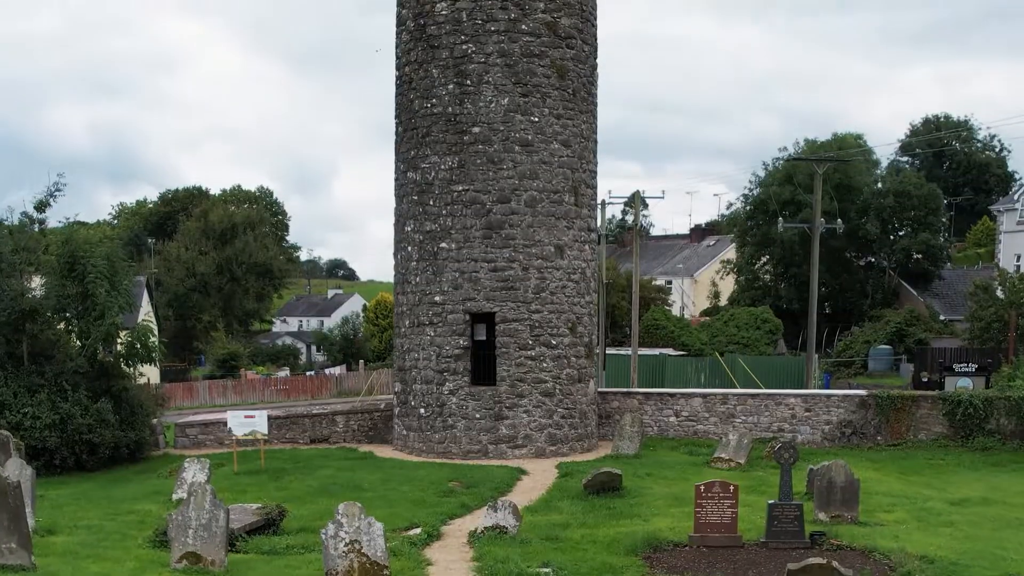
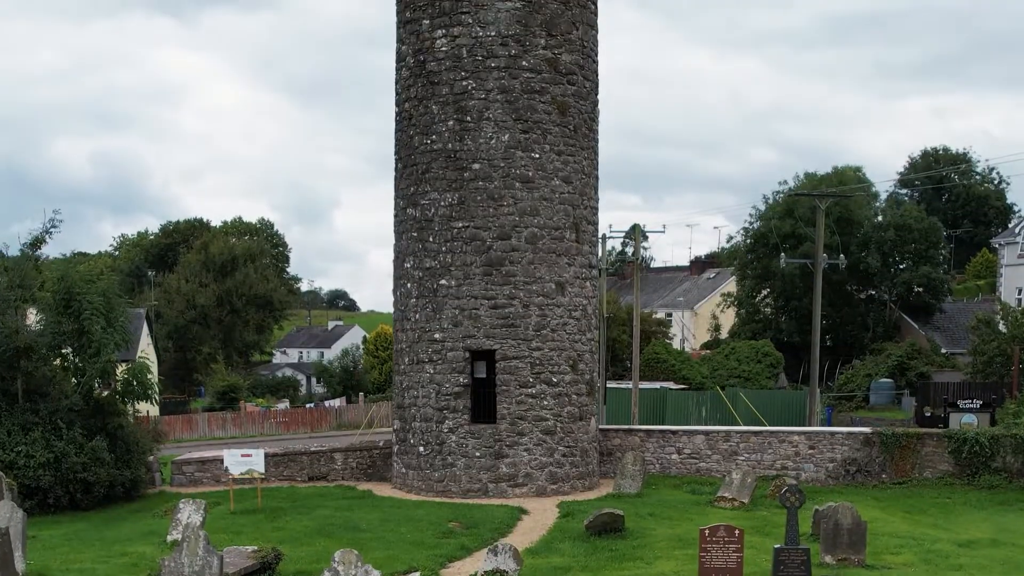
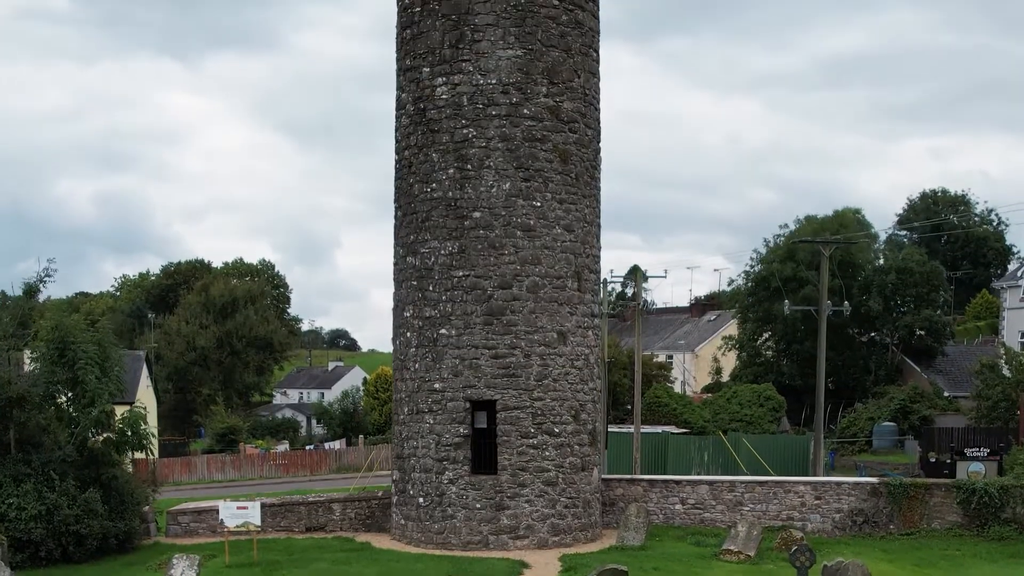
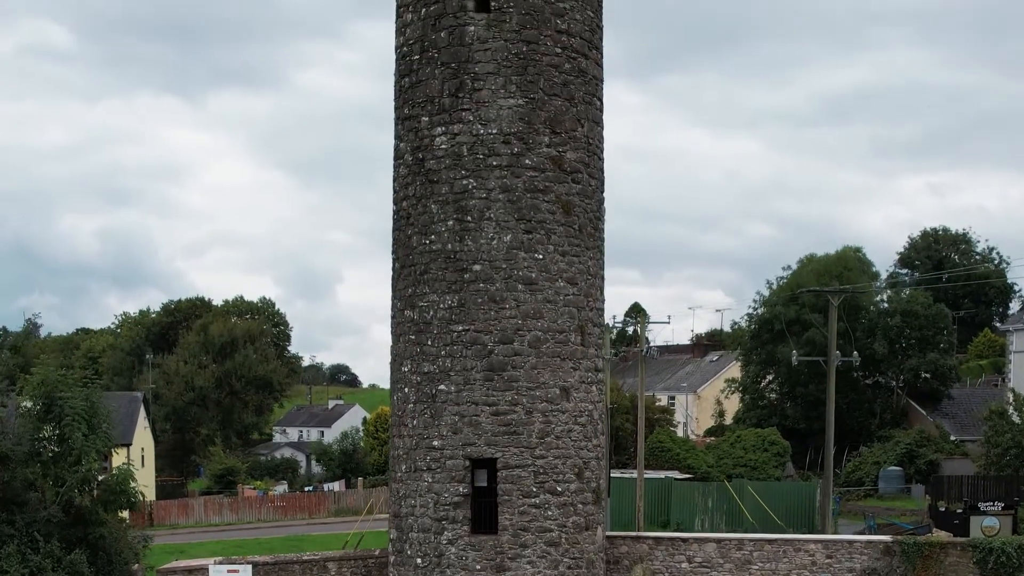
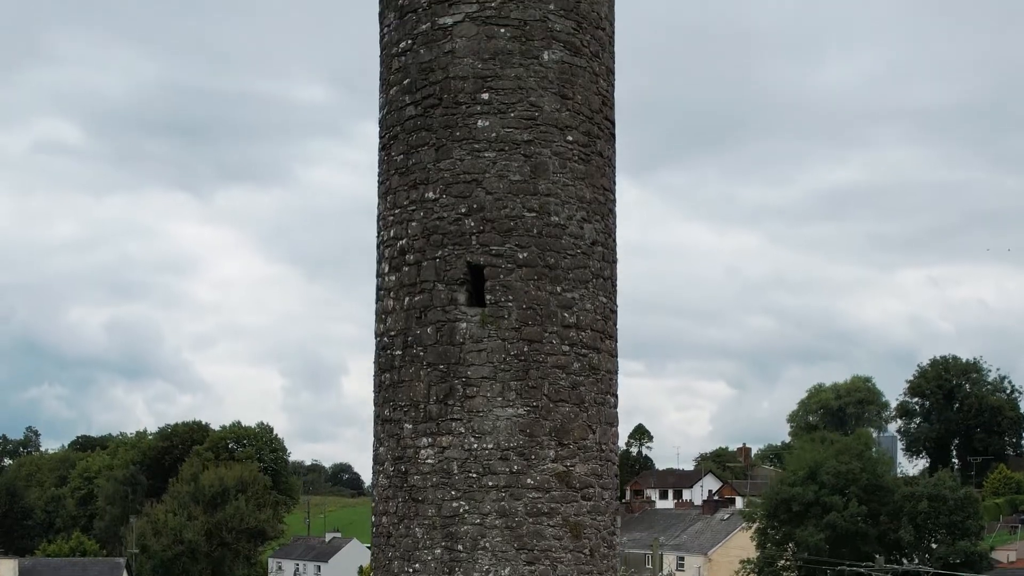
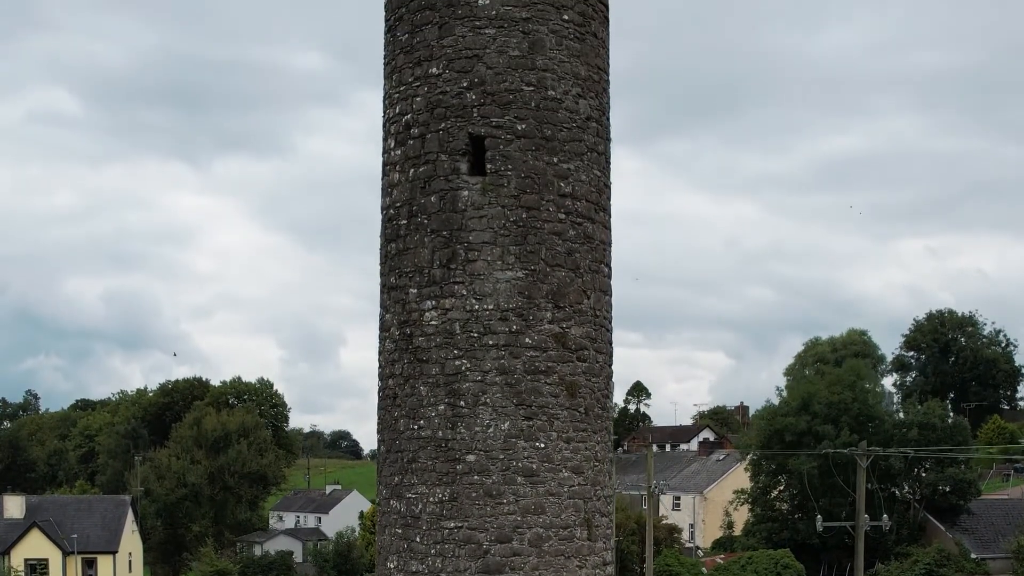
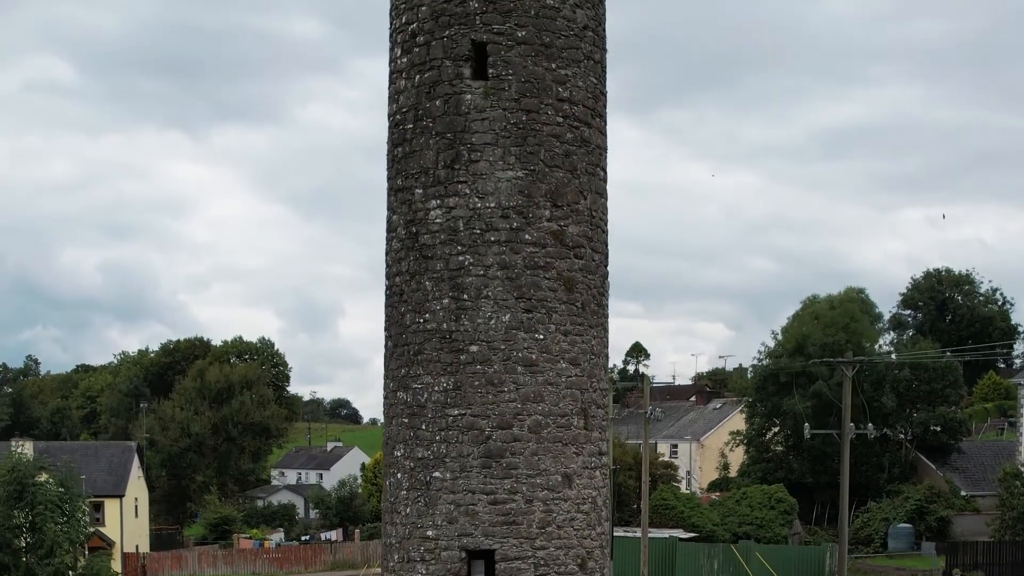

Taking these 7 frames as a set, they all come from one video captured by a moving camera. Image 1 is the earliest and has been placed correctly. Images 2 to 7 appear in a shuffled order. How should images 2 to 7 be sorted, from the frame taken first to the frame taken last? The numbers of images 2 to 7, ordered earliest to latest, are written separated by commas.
2, 3, 4, 7, 6, 5
